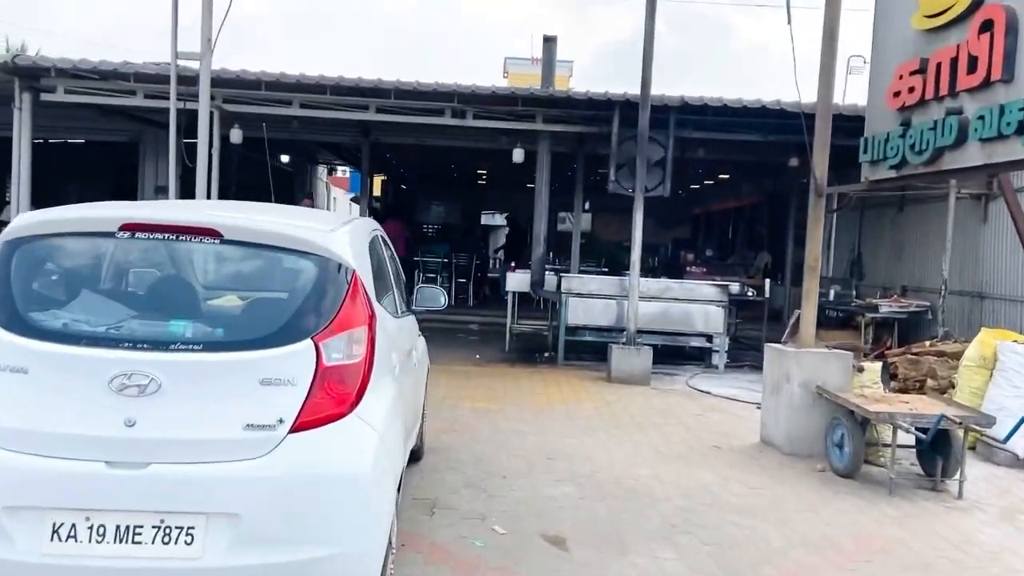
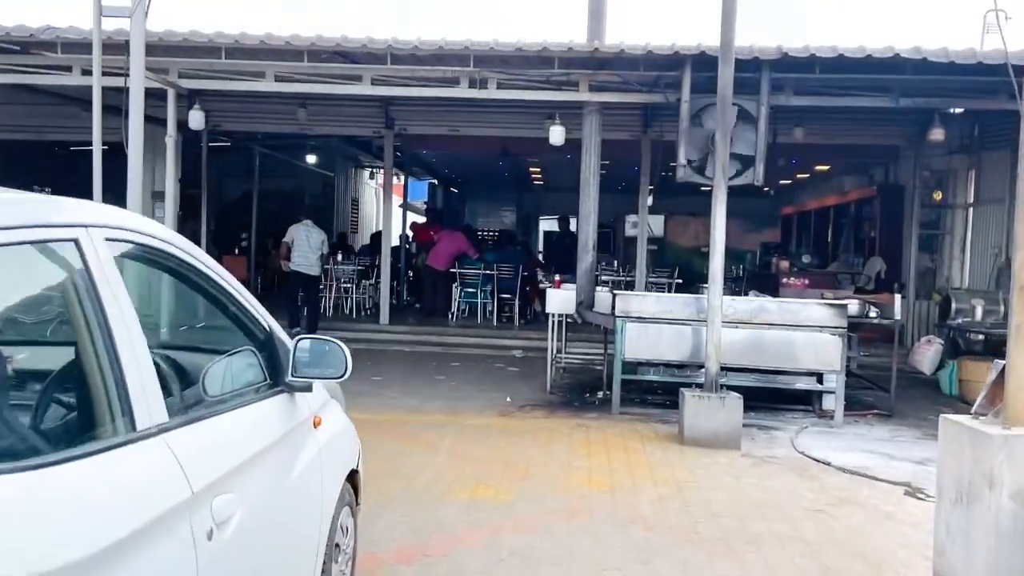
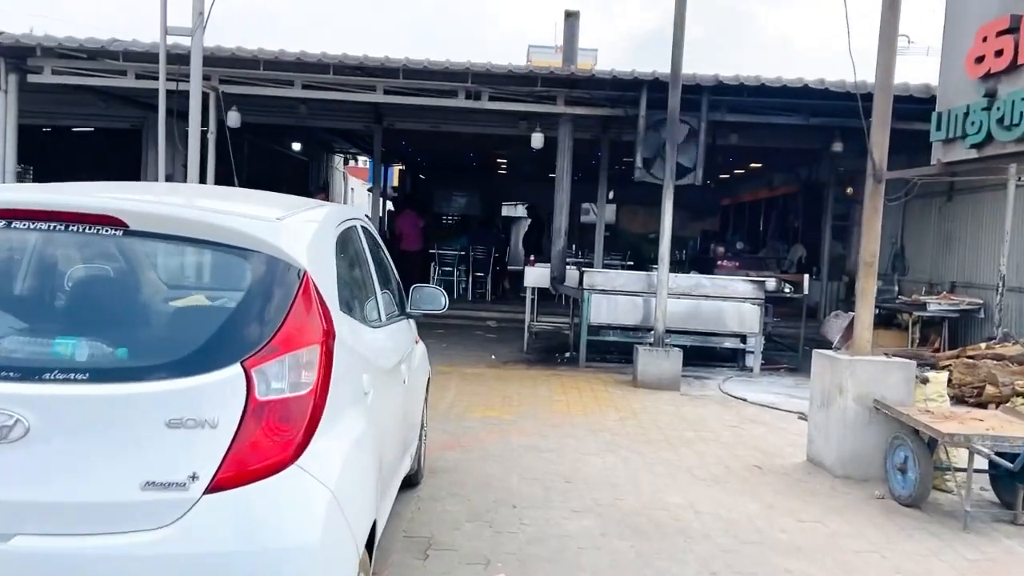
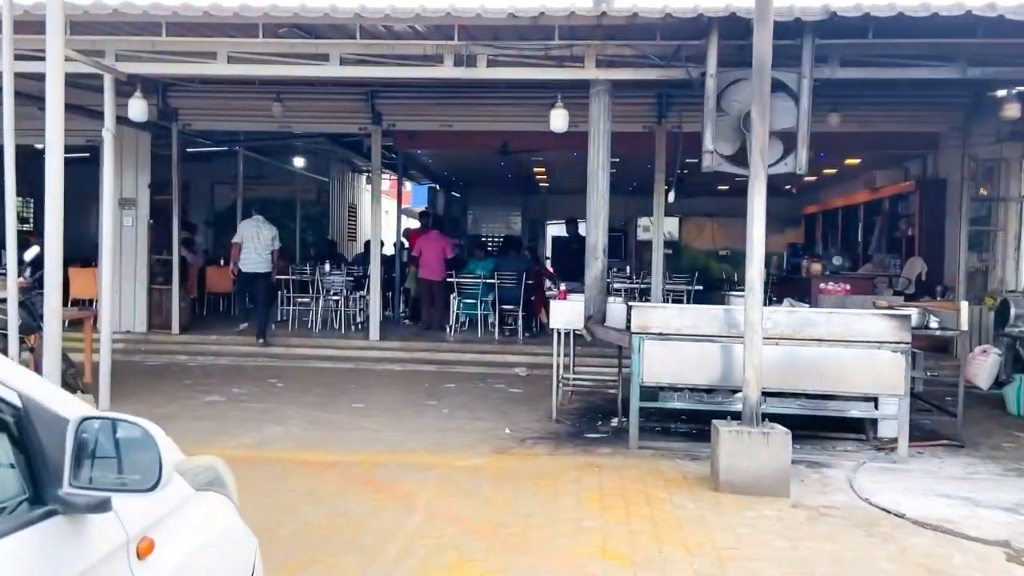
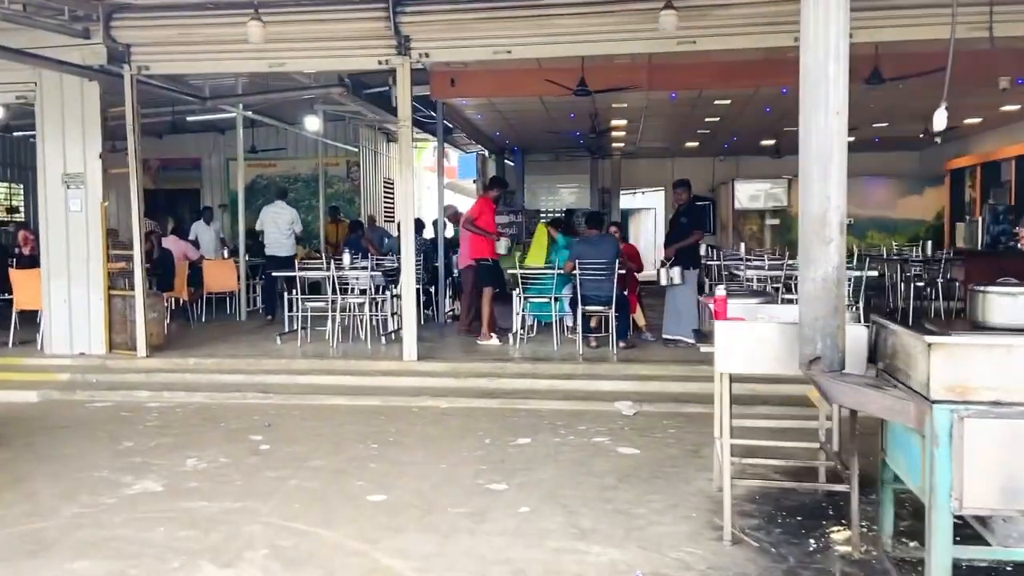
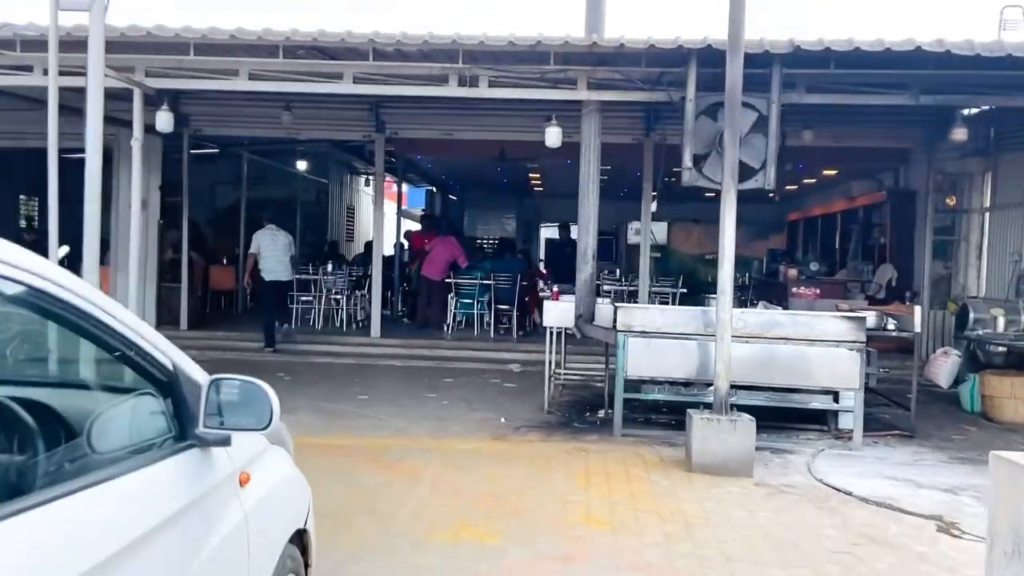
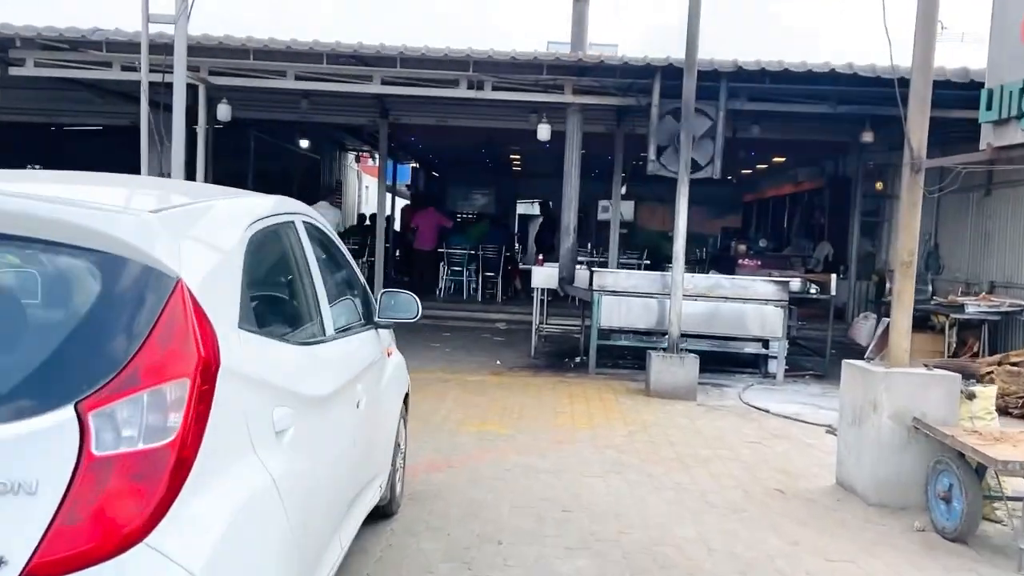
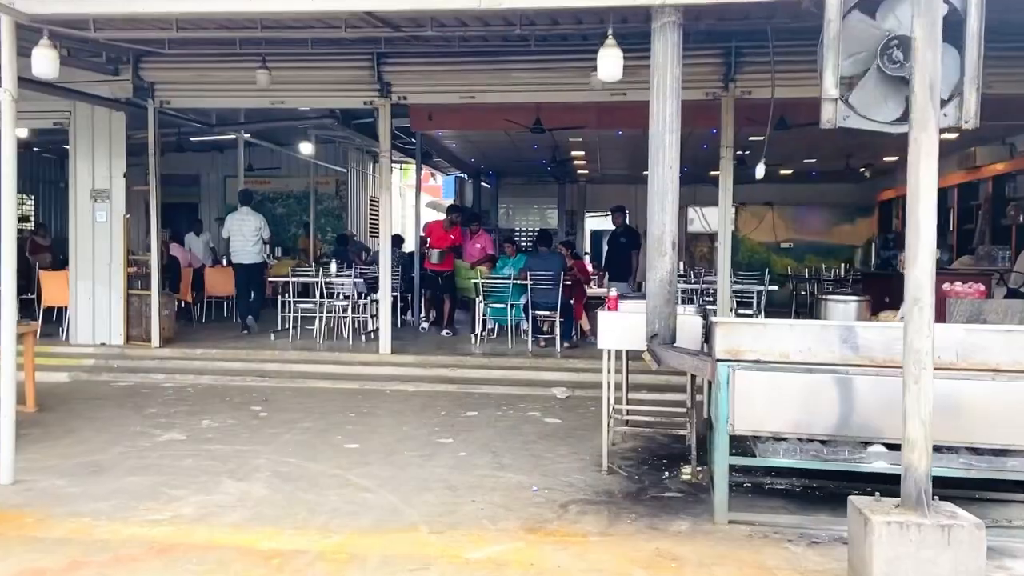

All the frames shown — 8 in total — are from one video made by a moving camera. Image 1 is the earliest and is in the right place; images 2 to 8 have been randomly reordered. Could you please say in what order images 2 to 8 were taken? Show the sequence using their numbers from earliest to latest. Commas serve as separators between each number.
3, 7, 2, 6, 4, 8, 5
